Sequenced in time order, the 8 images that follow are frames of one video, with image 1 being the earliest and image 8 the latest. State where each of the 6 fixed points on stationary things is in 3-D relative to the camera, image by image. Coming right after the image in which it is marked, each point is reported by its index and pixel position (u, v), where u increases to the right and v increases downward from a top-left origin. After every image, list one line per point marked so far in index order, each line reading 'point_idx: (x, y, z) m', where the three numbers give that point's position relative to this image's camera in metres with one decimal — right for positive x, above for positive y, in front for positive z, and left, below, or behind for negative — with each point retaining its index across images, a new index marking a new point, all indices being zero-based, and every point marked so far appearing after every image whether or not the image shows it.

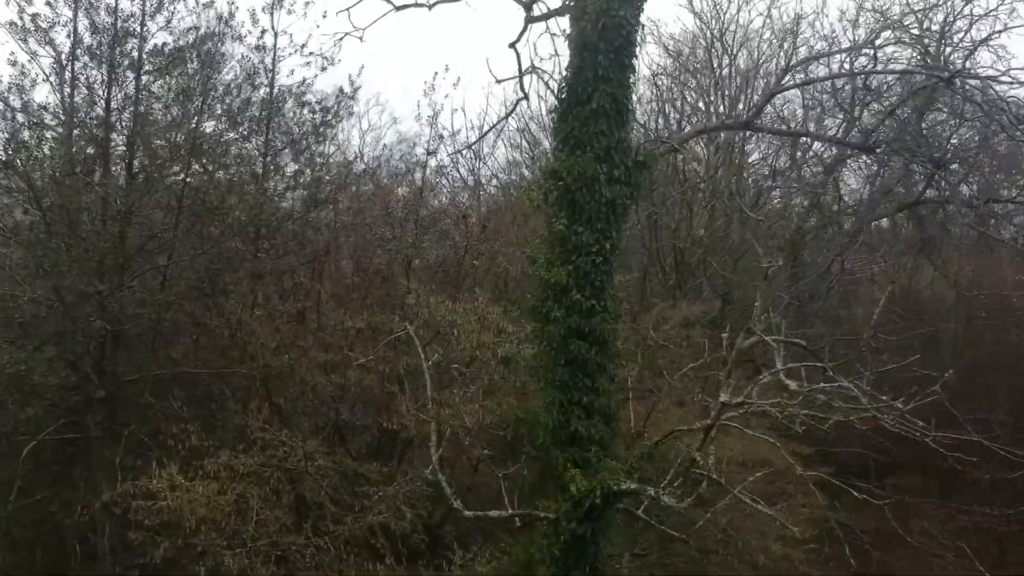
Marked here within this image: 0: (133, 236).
0: (-5.8, +0.8, +12.4) m
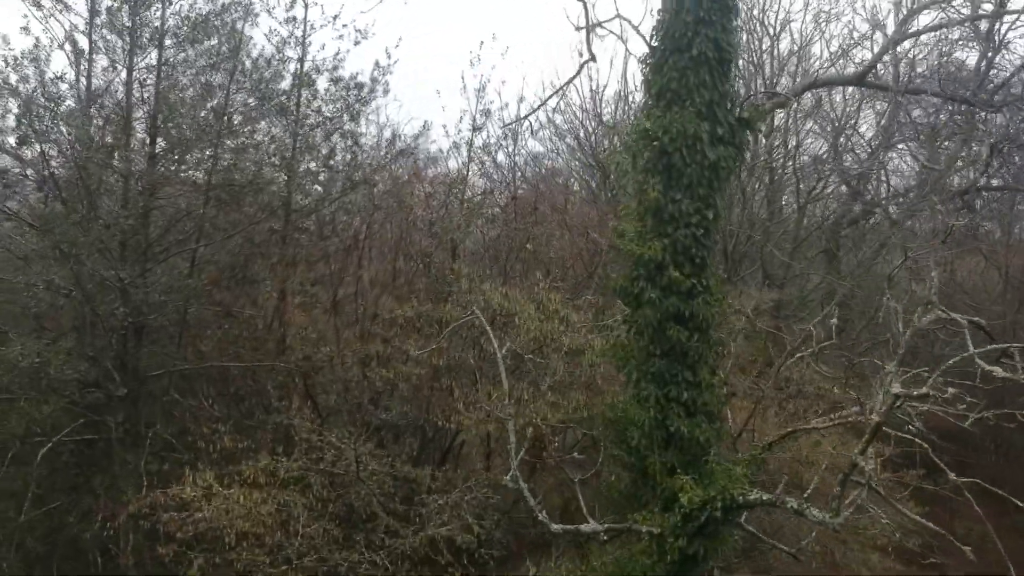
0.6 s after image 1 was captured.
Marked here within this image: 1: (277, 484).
0: (-5.0, +1.0, +11.3) m
1: (-2.8, -2.3, +9.7) m
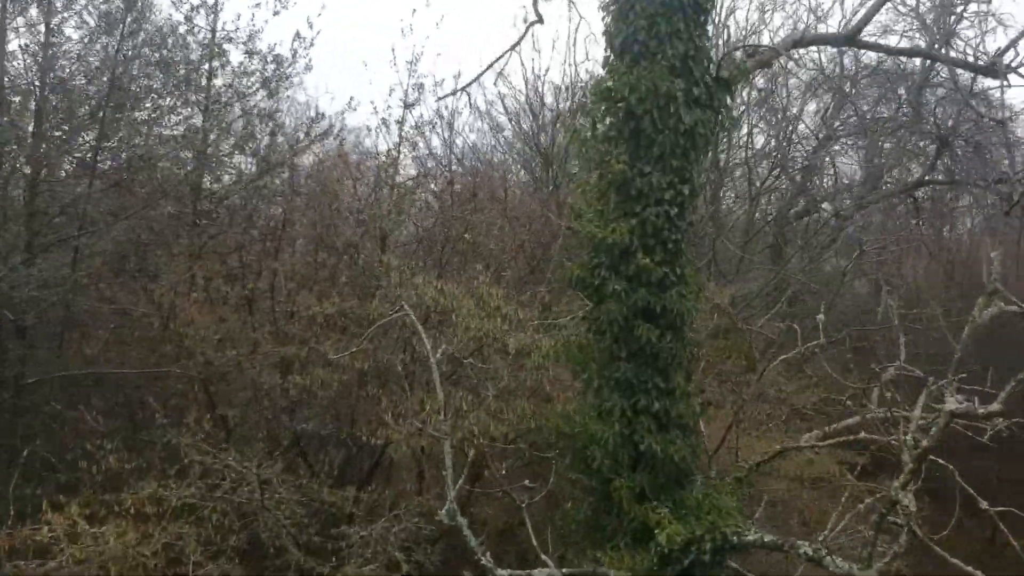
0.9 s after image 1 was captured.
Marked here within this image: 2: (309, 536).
0: (-5.7, +1.1, +9.6) m
1: (-3.5, -2.3, +8.2) m
2: (-2.2, -2.7, +8.9) m
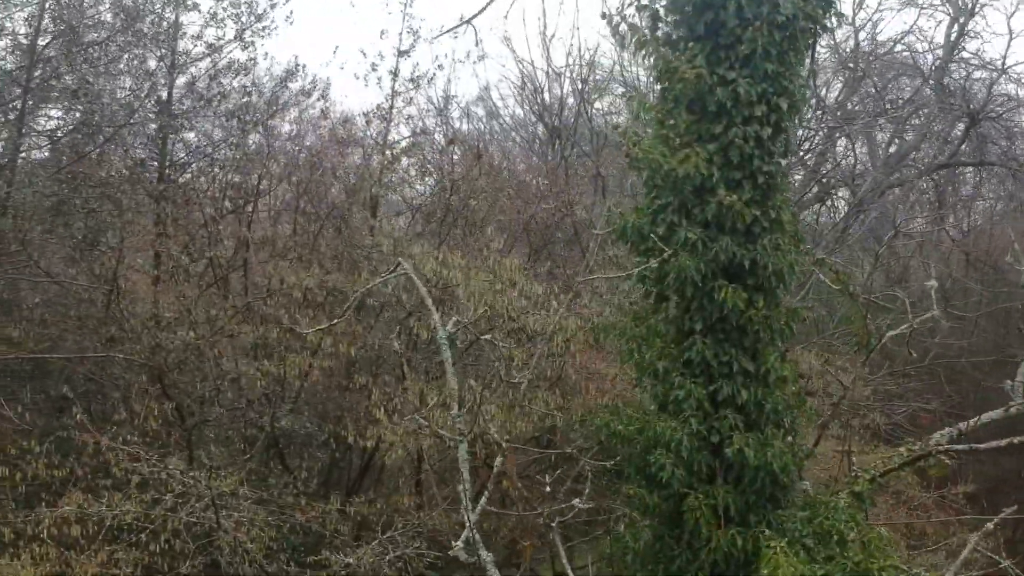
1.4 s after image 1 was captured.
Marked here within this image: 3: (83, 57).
0: (-5.6, +1.4, +8.0) m
1: (-3.3, -2.0, +6.6) m
2: (-2.0, -2.4, +7.3) m
3: (-4.9, +3.0, +8.8) m
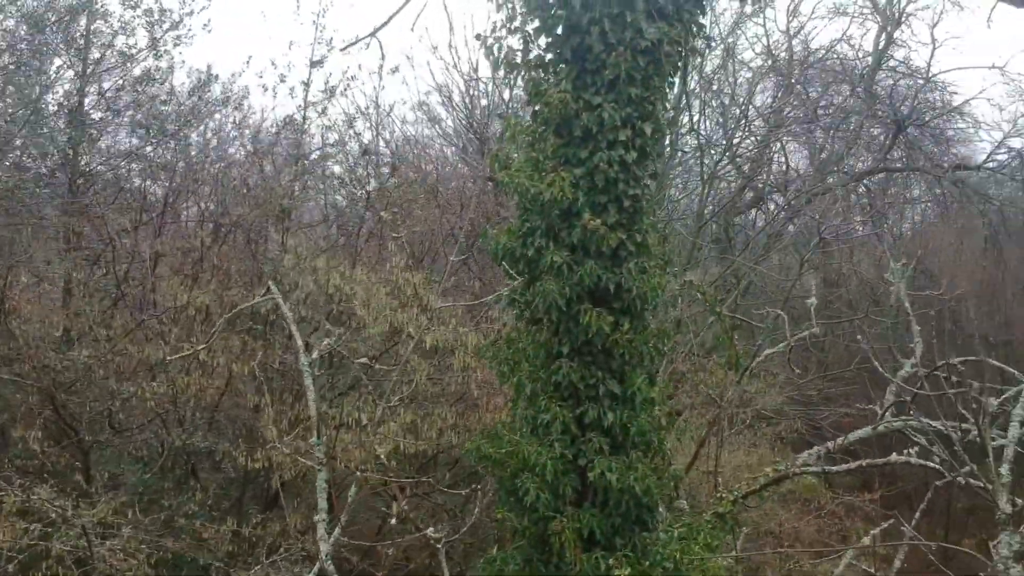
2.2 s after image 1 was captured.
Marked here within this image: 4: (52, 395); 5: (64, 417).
0: (-6.5, +1.2, +7.6) m
1: (-4.1, -2.1, +6.3) m
2: (-2.9, -2.5, +7.1) m
3: (-5.9, +2.8, +8.4) m
4: (-4.6, -1.1, +8.2) m
5: (-4.6, -1.3, +8.3) m
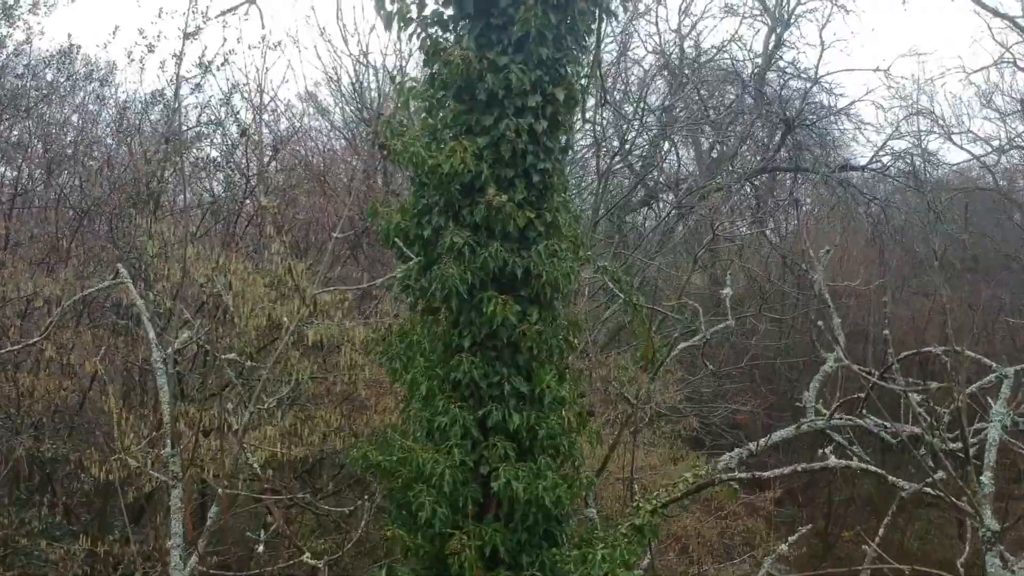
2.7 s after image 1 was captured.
0: (-7.4, +1.3, +6.2) m
1: (-4.9, -2.0, +5.2) m
2: (-3.8, -2.4, +6.1) m
3: (-6.8, +2.9, +7.1) m
4: (-5.6, -1.0, +7.0) m
5: (-5.5, -1.2, +7.1) m
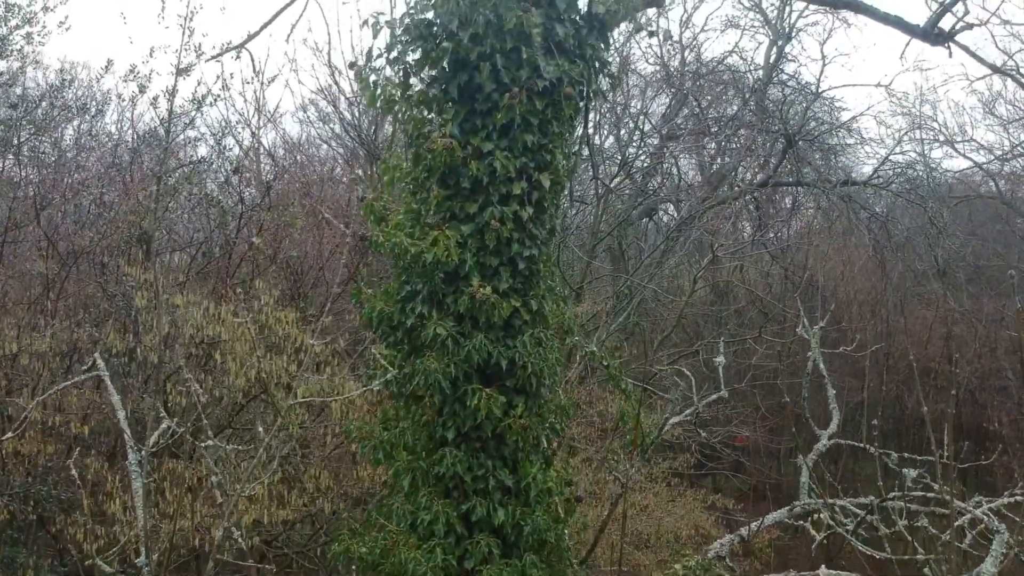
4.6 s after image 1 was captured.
0: (-7.4, +0.9, +6.1) m
1: (-4.9, -2.5, +5.1) m
2: (-3.8, -2.9, +6.0) m
3: (-6.9, +2.5, +7.0) m
4: (-5.6, -1.4, +6.9) m
5: (-5.6, -1.7, +7.1) m
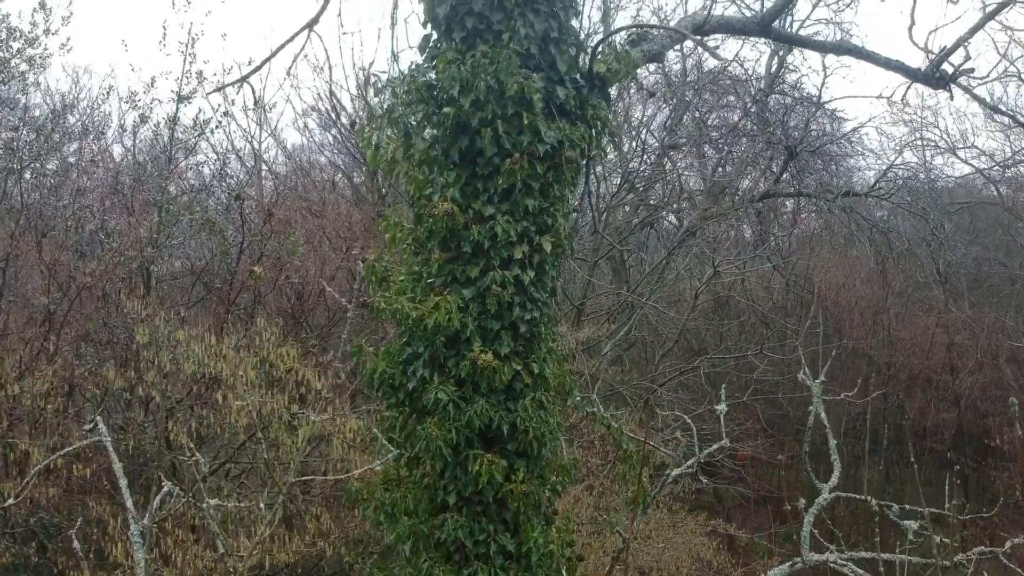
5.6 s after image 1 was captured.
0: (-7.4, +0.5, +6.1) m
1: (-4.9, -2.8, +5.1) m
2: (-3.8, -3.2, +6.0) m
3: (-6.9, +2.2, +7.0) m
4: (-5.6, -1.7, +6.9) m
5: (-5.6, -2.0, +7.1) m
